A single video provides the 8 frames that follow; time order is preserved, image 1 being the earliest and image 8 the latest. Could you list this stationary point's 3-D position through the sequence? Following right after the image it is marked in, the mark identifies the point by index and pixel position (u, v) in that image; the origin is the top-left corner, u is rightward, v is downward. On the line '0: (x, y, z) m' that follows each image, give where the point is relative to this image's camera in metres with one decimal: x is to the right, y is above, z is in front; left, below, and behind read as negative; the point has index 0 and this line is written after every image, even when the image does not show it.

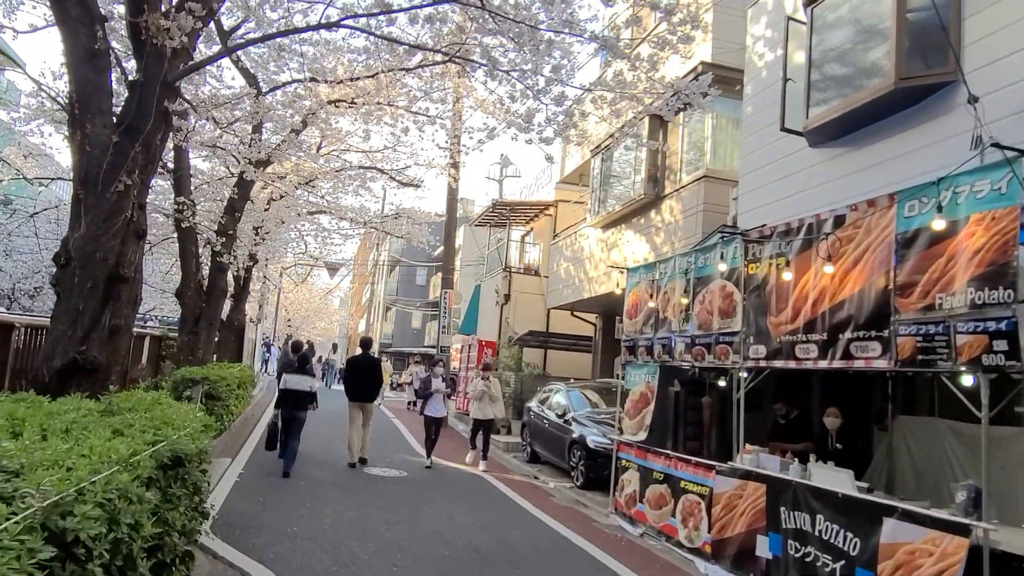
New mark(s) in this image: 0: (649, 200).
0: (+2.2, +1.4, +11.8) m
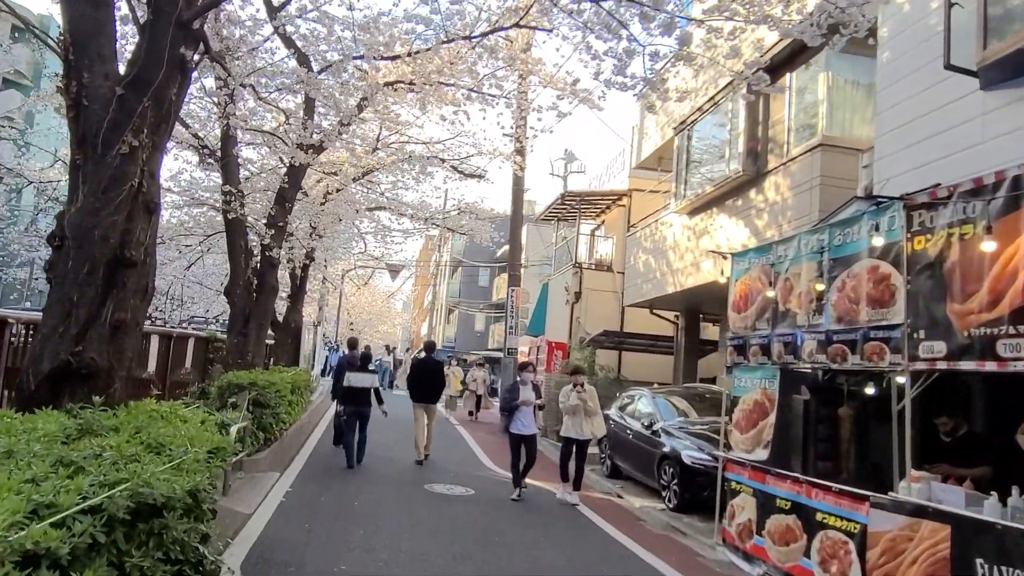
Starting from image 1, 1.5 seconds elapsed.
0: (+3.3, +1.5, +10.3) m
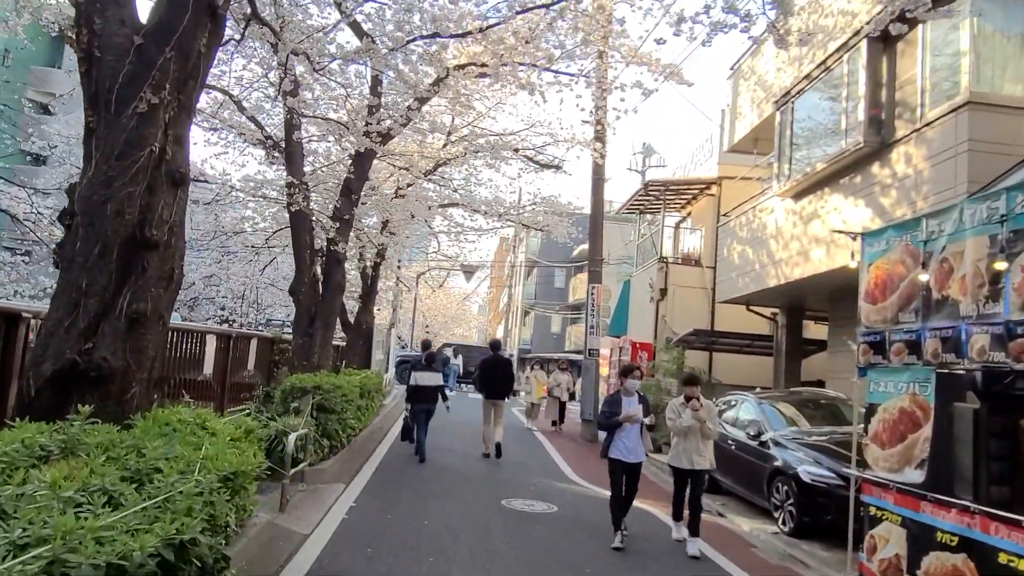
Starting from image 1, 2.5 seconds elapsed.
0: (+4.3, +1.7, +8.9) m
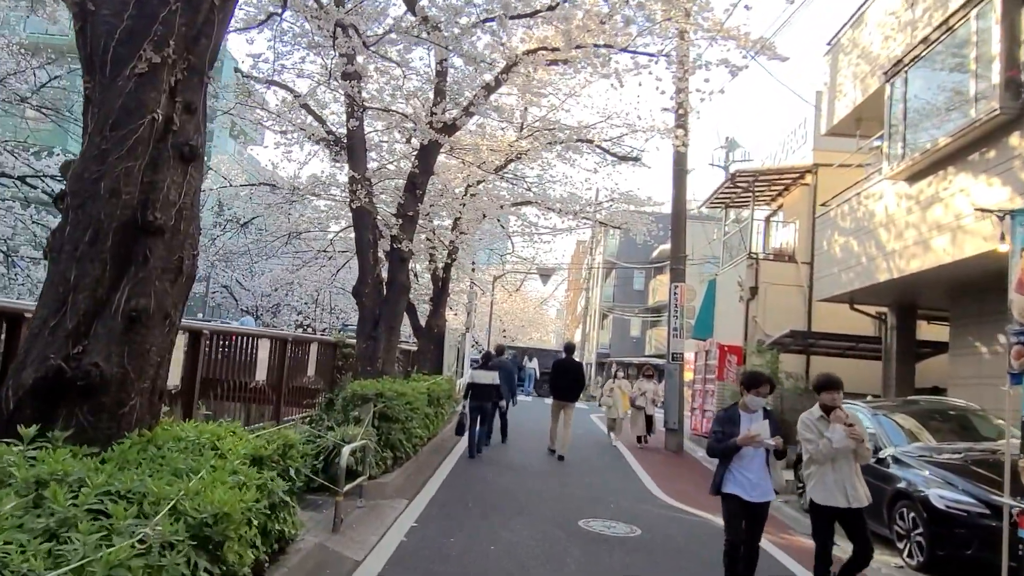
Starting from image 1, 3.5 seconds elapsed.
0: (+5.1, +1.8, +7.6) m
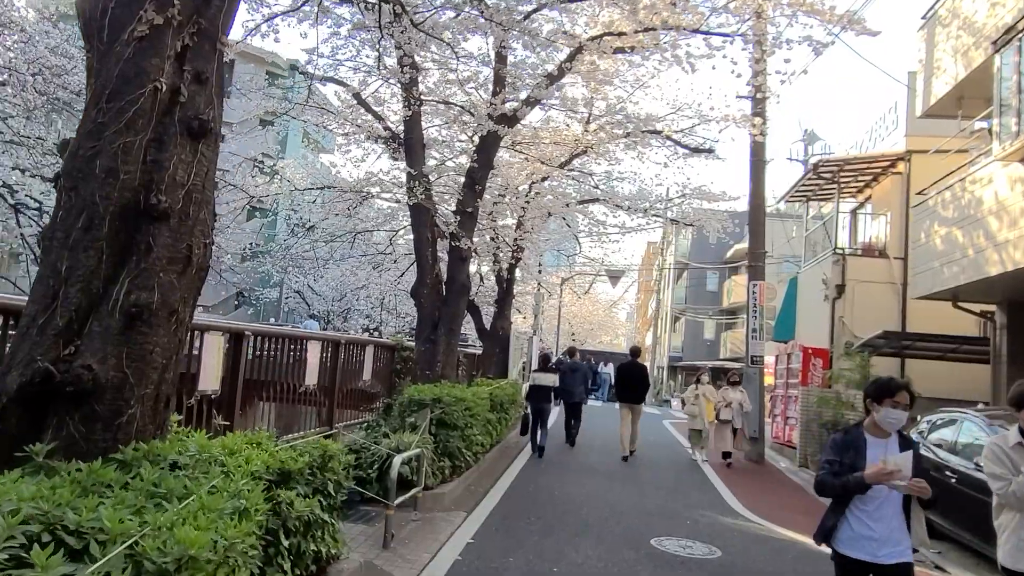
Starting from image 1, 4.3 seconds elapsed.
0: (+5.7, +1.8, +6.5) m
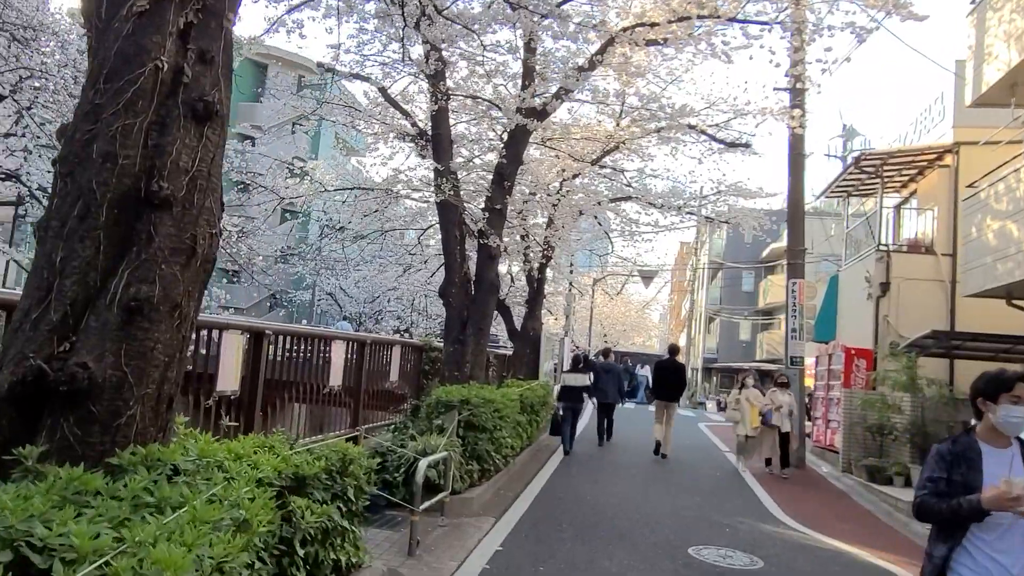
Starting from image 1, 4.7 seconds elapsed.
0: (+5.9, +1.9, +6.0) m
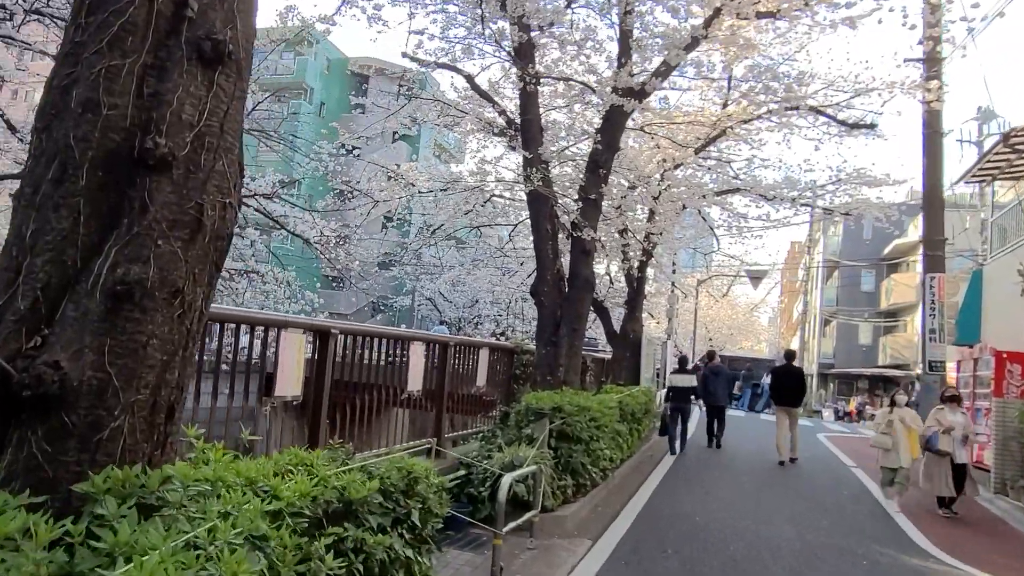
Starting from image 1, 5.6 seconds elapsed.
0: (+6.5, +2.0, +4.5) m
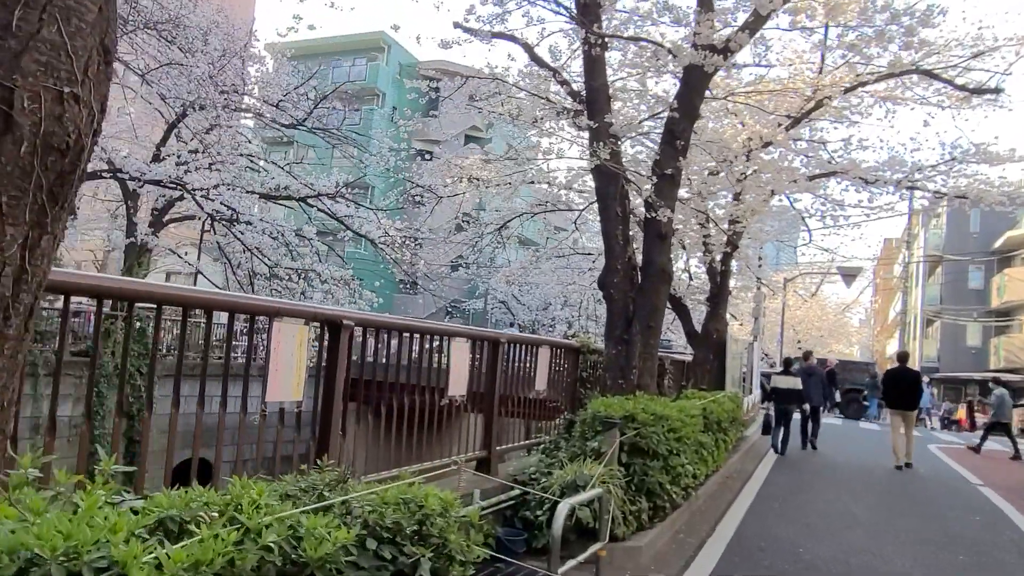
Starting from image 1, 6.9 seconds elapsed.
0: (+6.7, +2.2, +2.8) m
